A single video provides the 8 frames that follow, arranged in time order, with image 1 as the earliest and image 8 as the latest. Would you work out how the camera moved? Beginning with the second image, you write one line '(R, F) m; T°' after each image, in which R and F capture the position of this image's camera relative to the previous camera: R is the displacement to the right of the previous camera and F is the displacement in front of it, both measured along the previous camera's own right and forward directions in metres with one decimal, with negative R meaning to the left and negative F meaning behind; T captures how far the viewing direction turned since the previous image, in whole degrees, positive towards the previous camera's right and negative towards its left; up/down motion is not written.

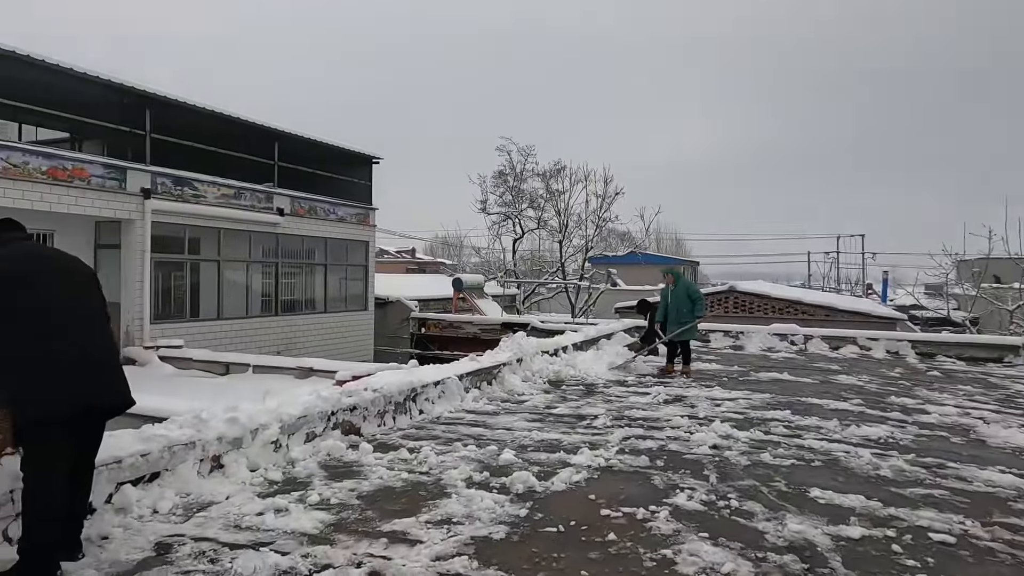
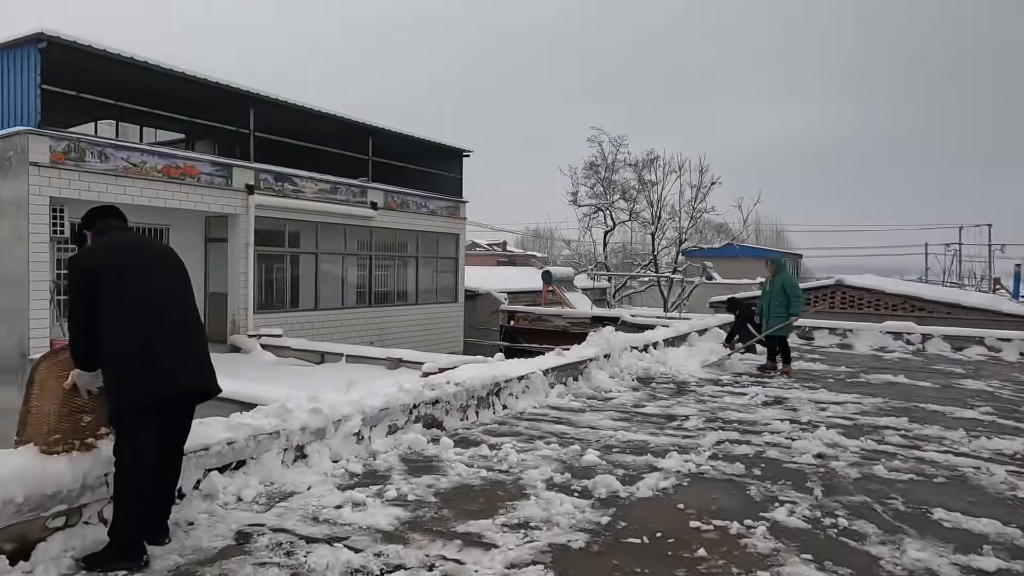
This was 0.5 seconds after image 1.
(0.0, +0.2) m; -8°
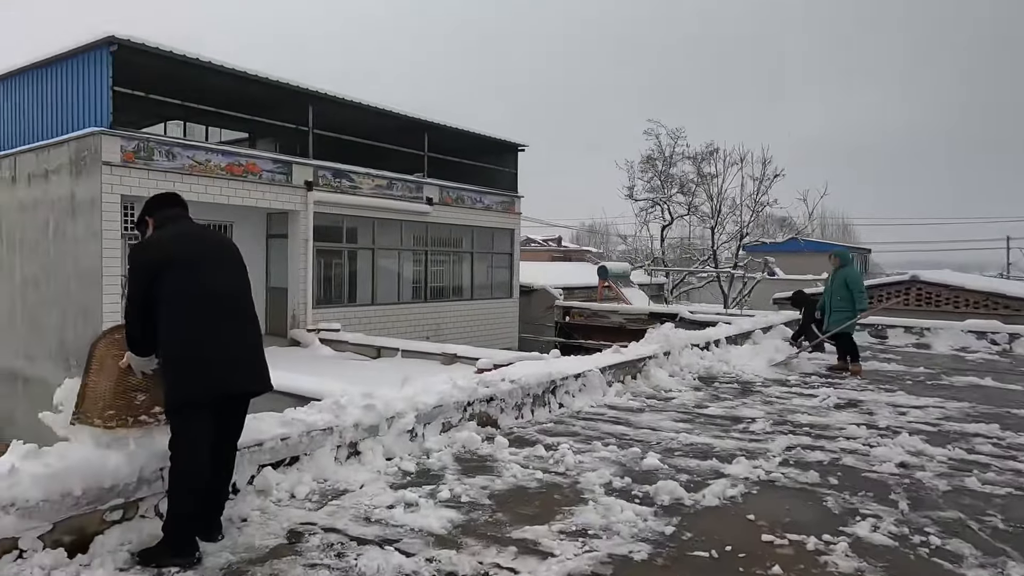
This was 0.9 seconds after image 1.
(0.0, +0.2) m; -5°
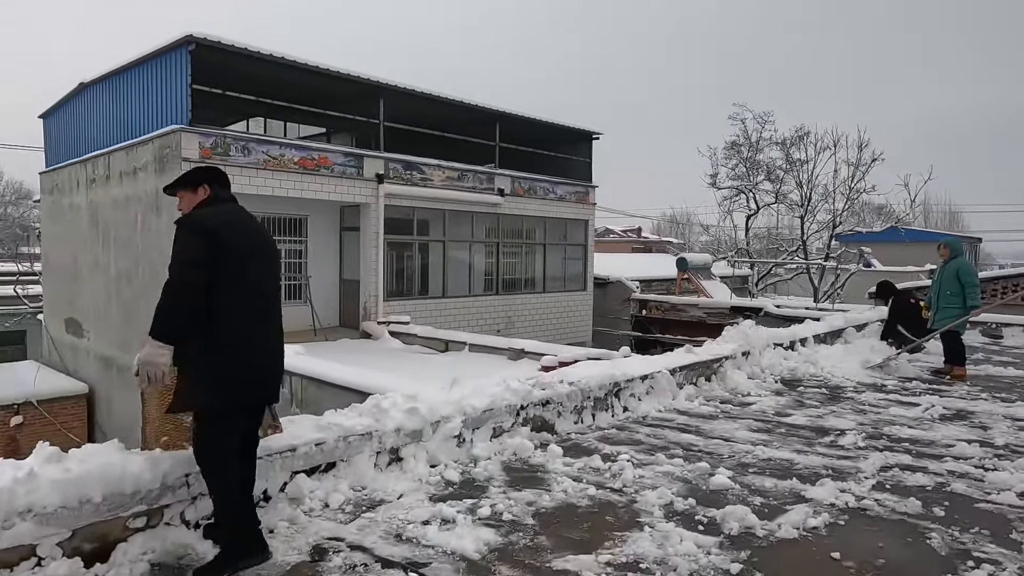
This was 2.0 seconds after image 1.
(+0.2, +0.3) m; -7°
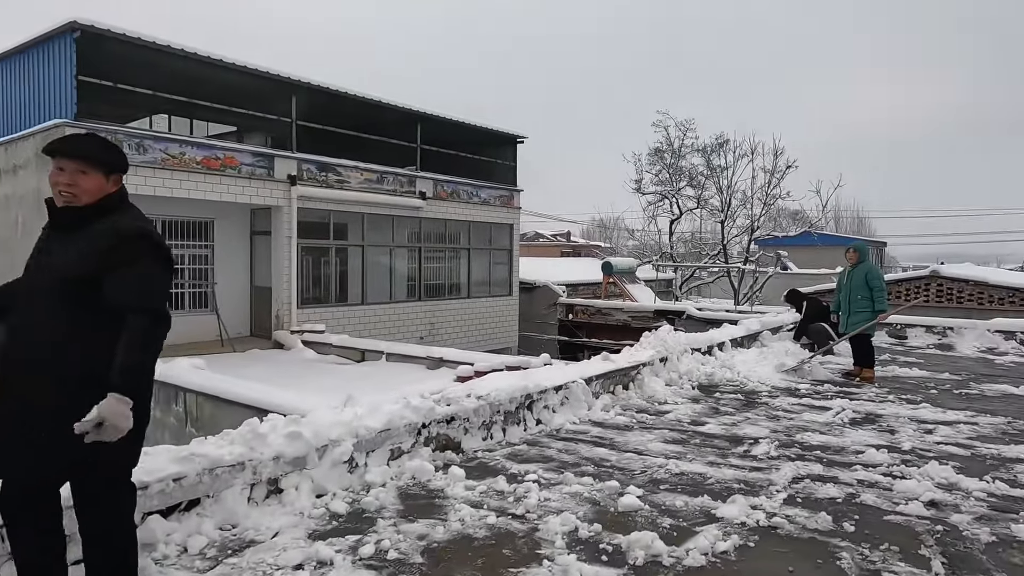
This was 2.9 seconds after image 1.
(+0.2, +0.3) m; +6°
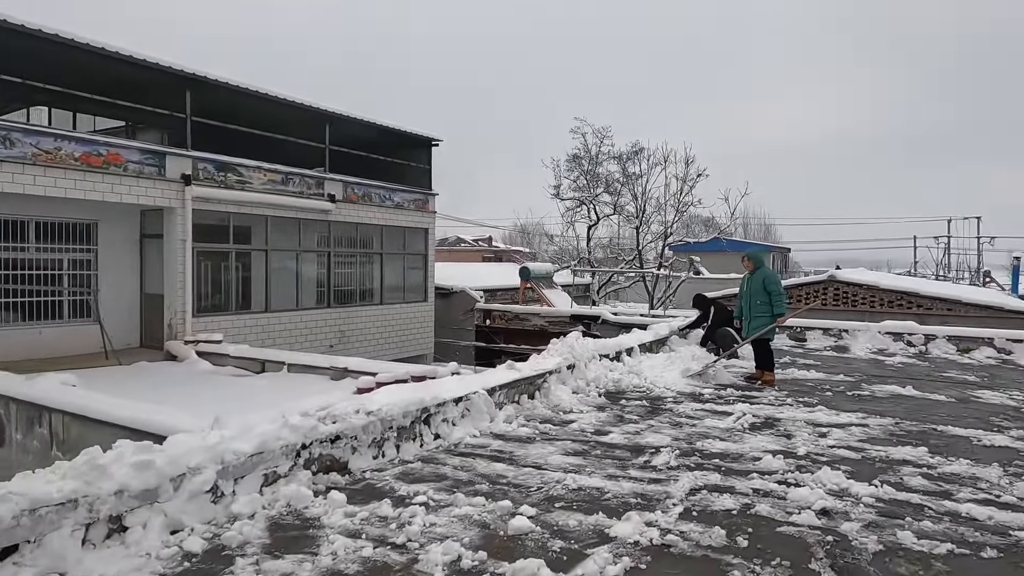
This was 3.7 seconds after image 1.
(+0.2, +0.2) m; +7°
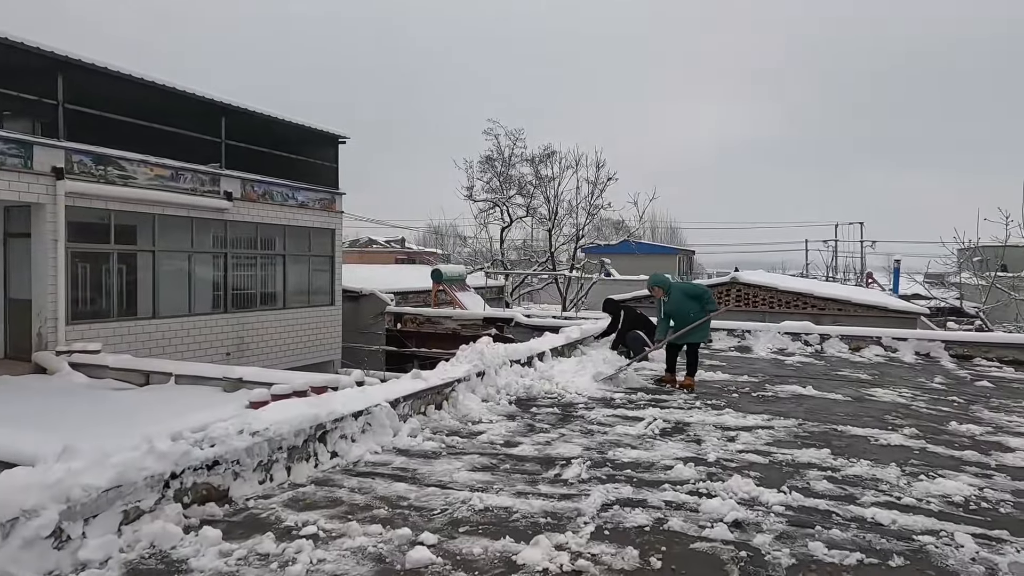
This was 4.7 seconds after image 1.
(+0.1, +0.3) m; +7°
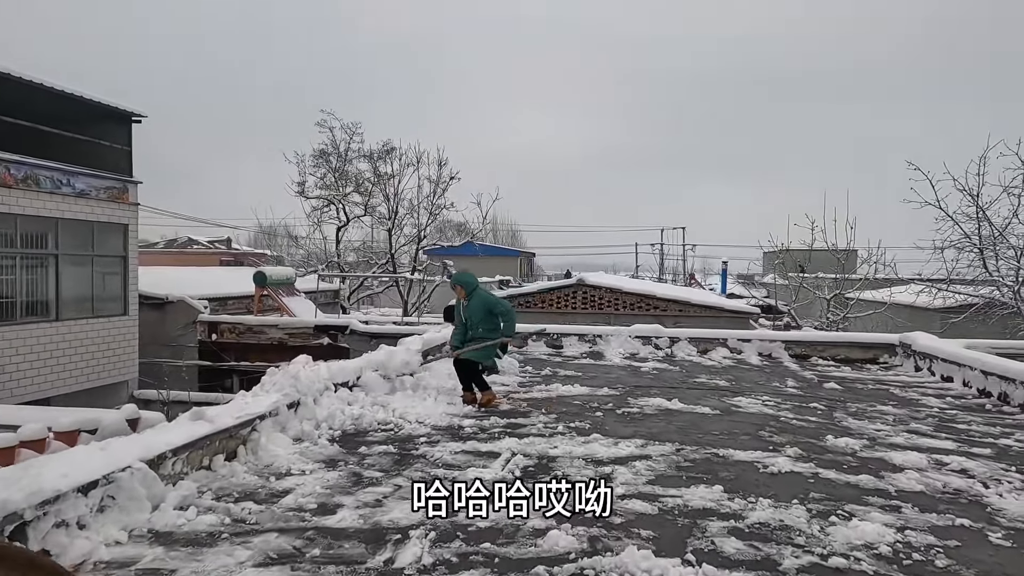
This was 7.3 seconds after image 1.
(+0.1, +1.2) m; +14°
